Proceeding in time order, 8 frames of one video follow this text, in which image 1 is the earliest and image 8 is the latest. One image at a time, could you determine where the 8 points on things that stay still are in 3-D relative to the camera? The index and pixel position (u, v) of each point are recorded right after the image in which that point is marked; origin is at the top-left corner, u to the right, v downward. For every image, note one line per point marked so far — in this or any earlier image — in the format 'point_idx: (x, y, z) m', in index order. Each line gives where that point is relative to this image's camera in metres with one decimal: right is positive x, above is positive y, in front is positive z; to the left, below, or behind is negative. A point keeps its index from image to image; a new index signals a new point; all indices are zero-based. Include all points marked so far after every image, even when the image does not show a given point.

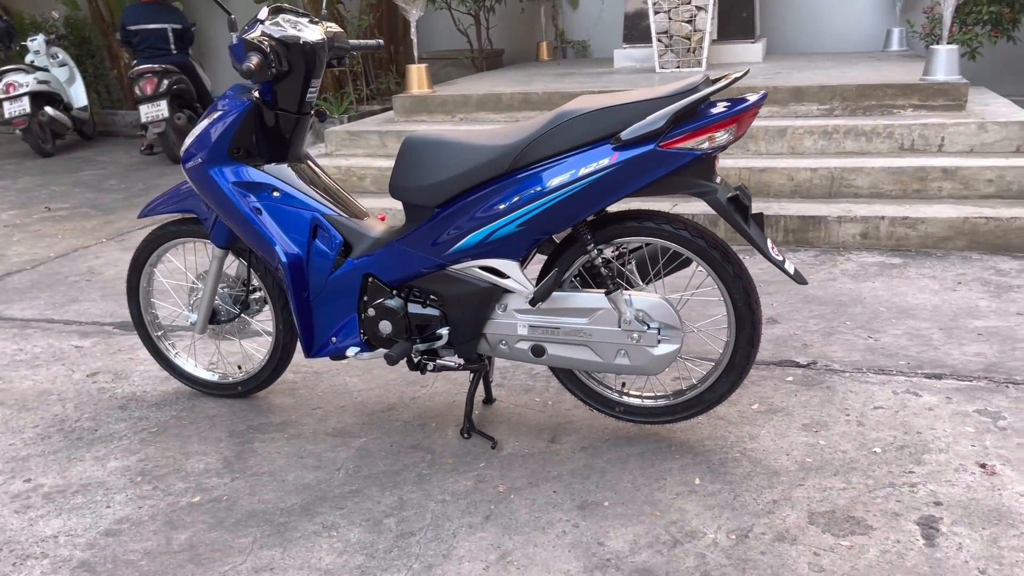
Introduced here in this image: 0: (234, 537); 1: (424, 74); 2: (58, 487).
0: (-0.8, -0.7, +2.4) m
1: (-0.6, +1.6, +6.6) m
2: (-1.4, -0.6, +2.7) m
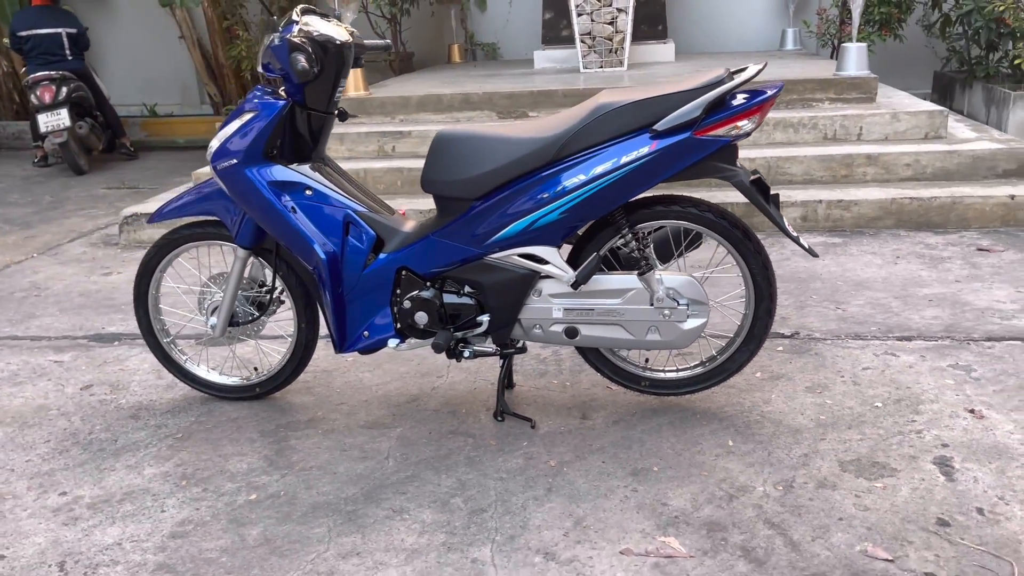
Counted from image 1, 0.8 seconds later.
0: (-0.6, -0.7, +2.5) m
1: (-1.1, +1.6, +6.6) m
2: (-1.2, -0.6, +2.7) m
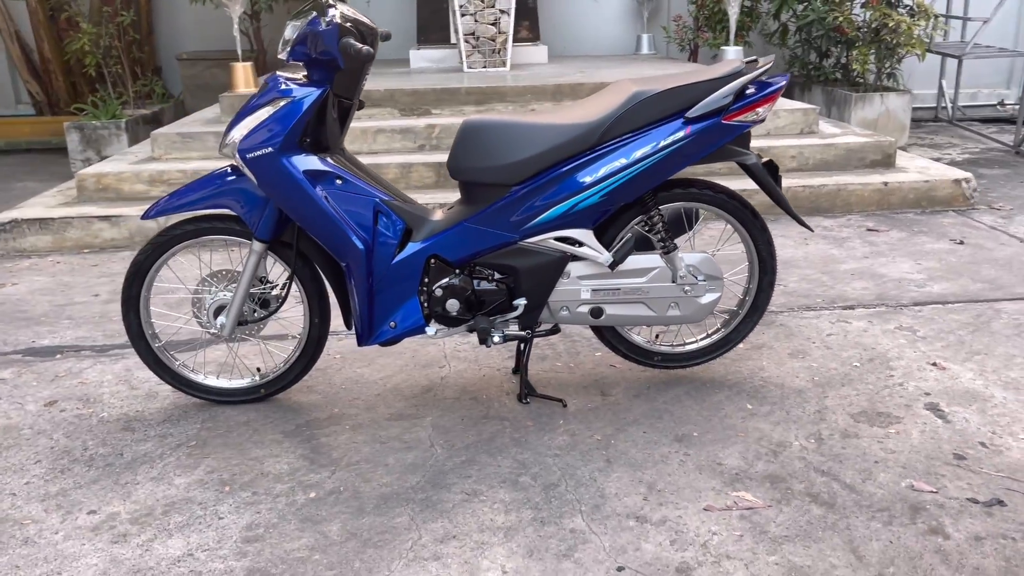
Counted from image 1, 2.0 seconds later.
0: (-0.3, -0.6, +2.4) m
1: (-1.9, +1.5, +6.3) m
2: (-1.0, -0.6, +2.5) m
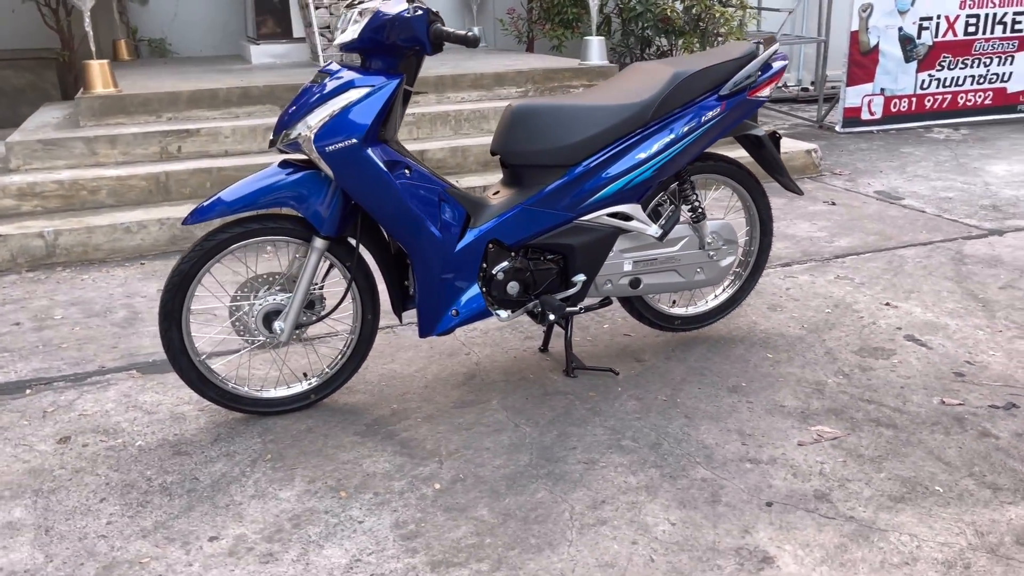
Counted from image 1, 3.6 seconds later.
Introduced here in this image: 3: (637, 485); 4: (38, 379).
0: (+0.1, -0.6, +2.5) m
1: (-2.7, +1.4, +5.8) m
2: (-0.6, -0.6, +2.3) m
3: (+0.4, -0.6, +2.5) m
4: (-1.8, -0.3, +3.3) m
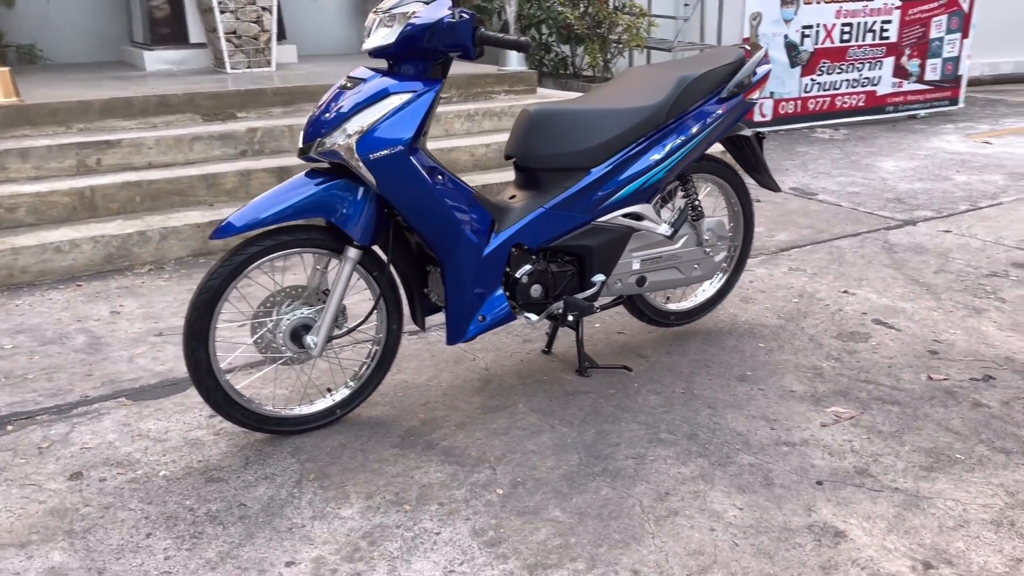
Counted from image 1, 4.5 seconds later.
0: (+0.2, -0.6, +2.5) m
1: (-3.1, +1.3, +5.3) m
2: (-0.4, -0.7, +2.3) m
3: (+0.5, -0.6, +2.6) m
4: (-1.7, -0.4, +3.0) m
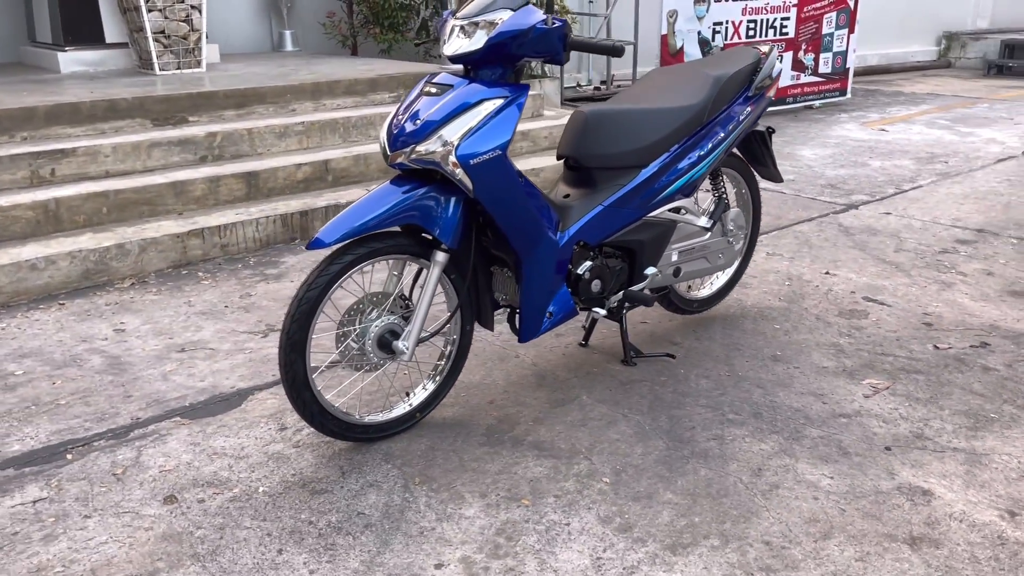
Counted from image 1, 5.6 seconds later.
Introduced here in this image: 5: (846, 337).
0: (+0.5, -0.6, +2.7) m
1: (-3.2, +1.1, +4.9) m
2: (-0.1, -0.7, +2.3) m
3: (+0.8, -0.5, +2.8) m
4: (-1.4, -0.5, +2.9) m
5: (+1.4, -0.2, +3.7) m
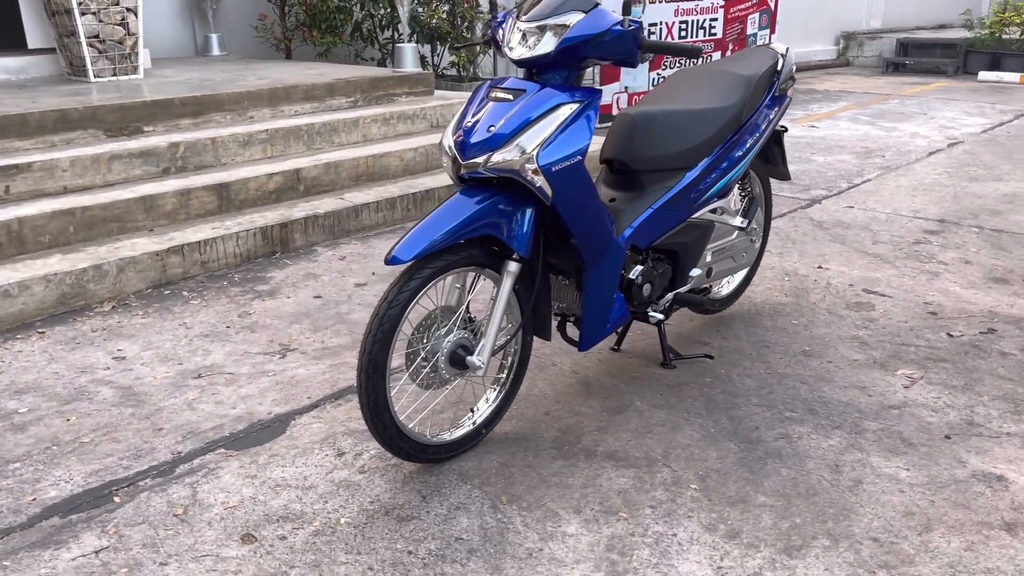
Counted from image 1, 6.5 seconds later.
0: (+0.8, -0.6, +2.7) m
1: (-3.3, +1.0, +4.5) m
2: (+0.2, -0.7, +2.3) m
3: (+1.1, -0.5, +2.8) m
4: (-1.2, -0.6, +2.6) m
5: (+1.5, -0.2, +3.8) m
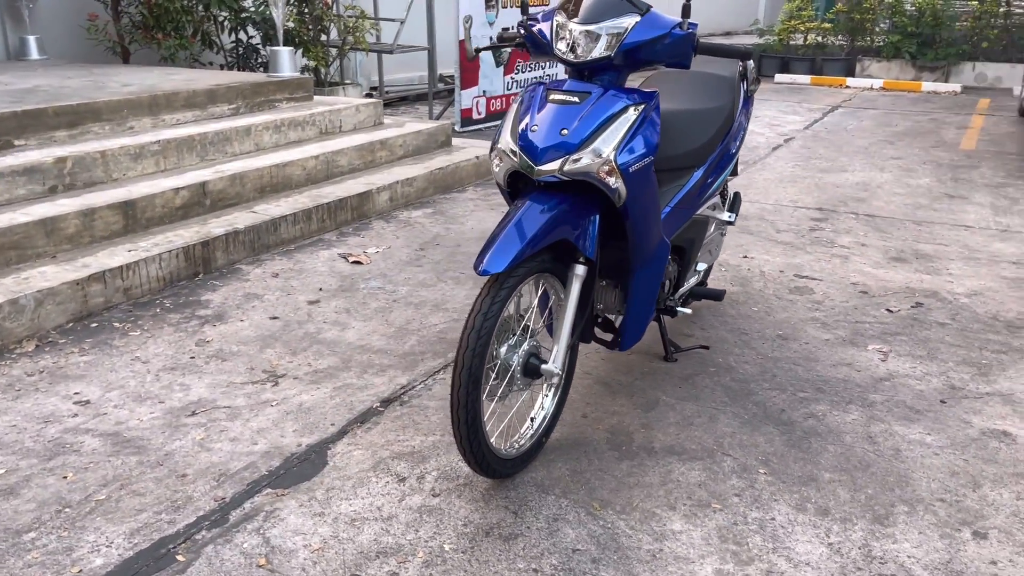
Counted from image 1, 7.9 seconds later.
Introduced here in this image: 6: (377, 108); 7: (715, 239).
0: (+1.0, -0.5, +2.8) m
1: (-3.5, +0.7, +3.6) m
2: (+0.6, -0.7, +2.3) m
3: (+1.2, -0.5, +3.1) m
4: (-0.9, -0.7, +2.3) m
5: (+1.4, -0.1, +4.1) m
6: (-1.0, +1.4, +6.7) m
7: (+0.9, +0.2, +3.7) m
